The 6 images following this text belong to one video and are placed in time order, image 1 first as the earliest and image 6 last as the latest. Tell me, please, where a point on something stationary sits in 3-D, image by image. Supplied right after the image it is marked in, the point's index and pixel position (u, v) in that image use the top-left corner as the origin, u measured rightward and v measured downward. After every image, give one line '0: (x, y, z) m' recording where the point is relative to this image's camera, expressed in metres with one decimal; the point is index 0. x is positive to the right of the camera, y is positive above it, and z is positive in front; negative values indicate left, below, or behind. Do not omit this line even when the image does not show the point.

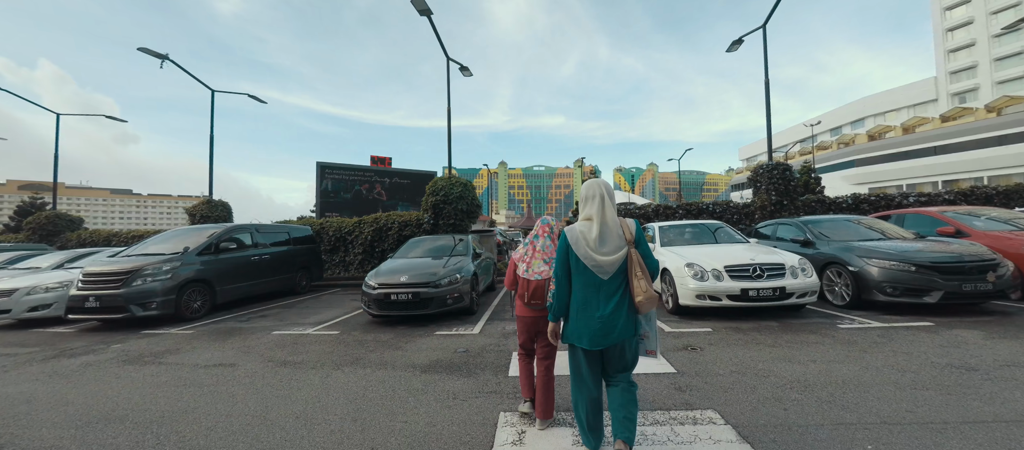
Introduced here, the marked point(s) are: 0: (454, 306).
0: (-1.0, -1.4, +5.0) m
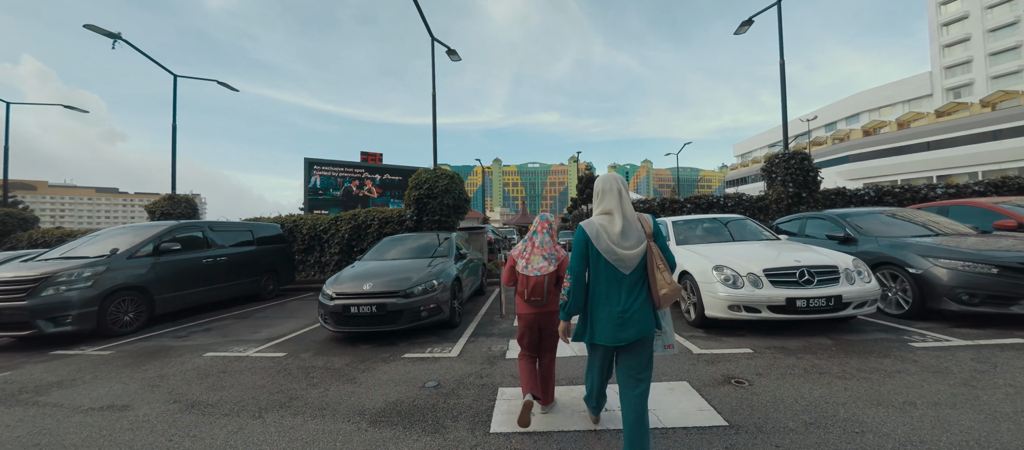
0: (-1.1, -1.3, +4.1) m
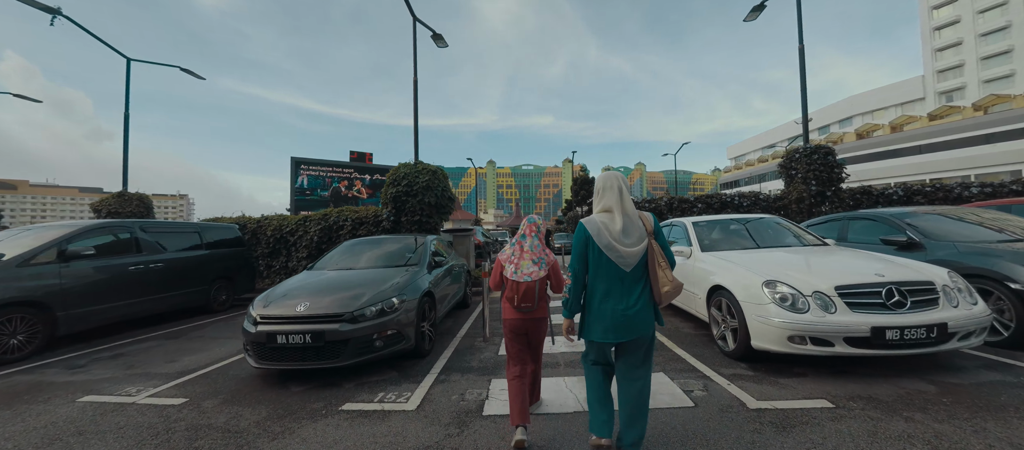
0: (-1.3, -1.3, +3.1) m
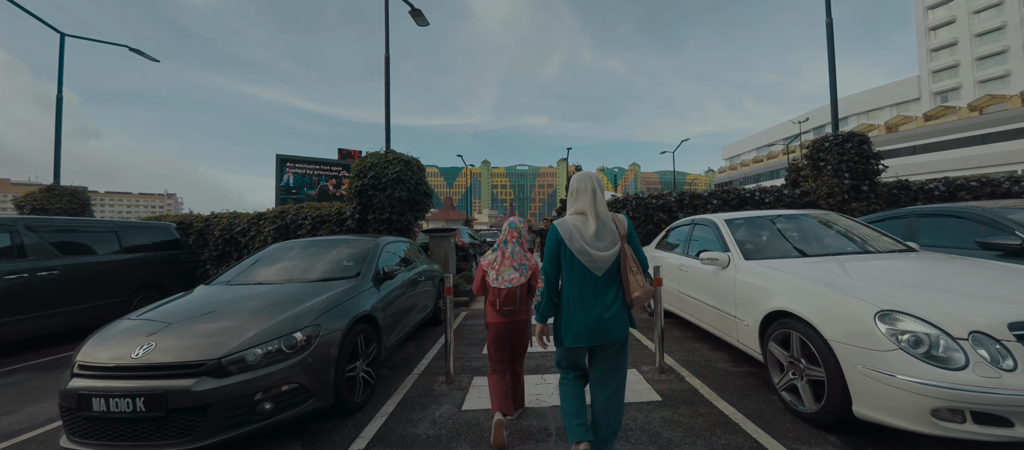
0: (-1.5, -1.3, +2.0) m
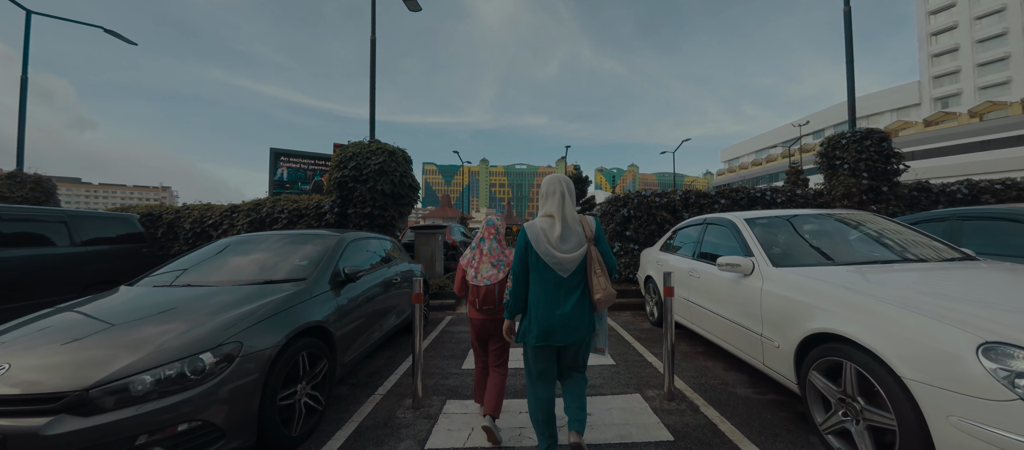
0: (-1.7, -1.2, +1.5) m
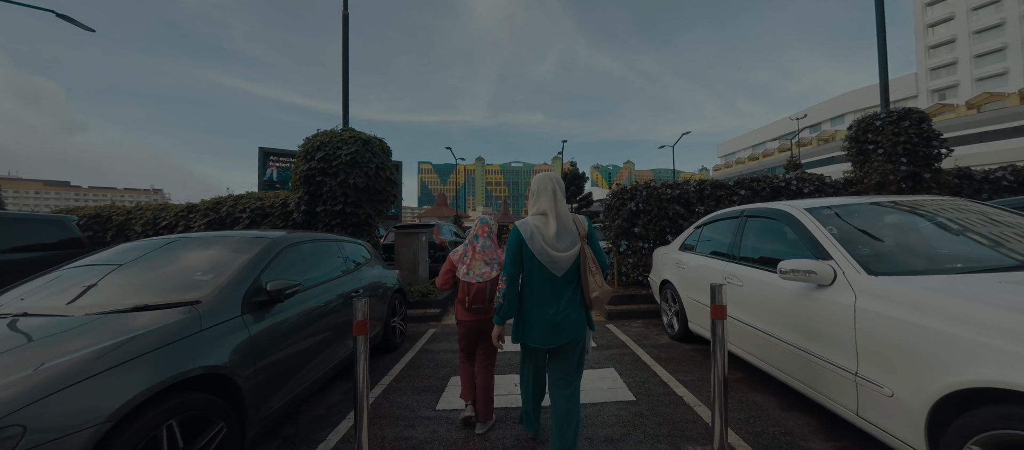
0: (-1.8, -1.2, +0.8) m
